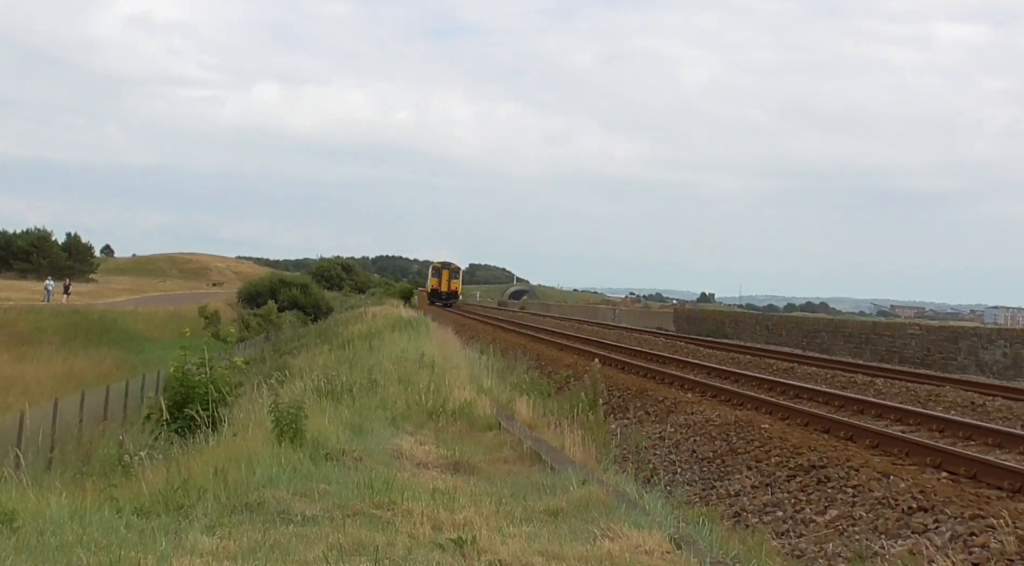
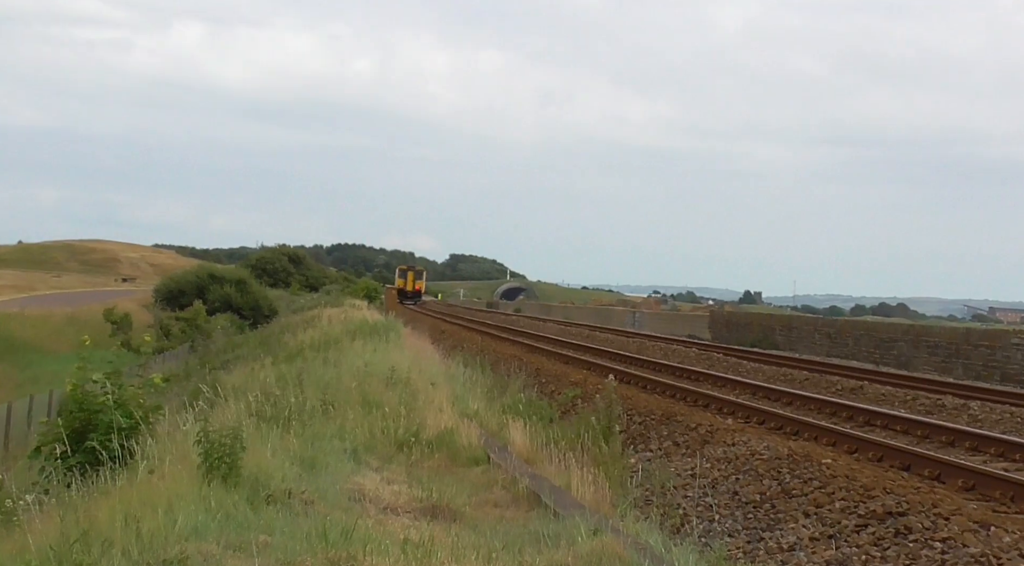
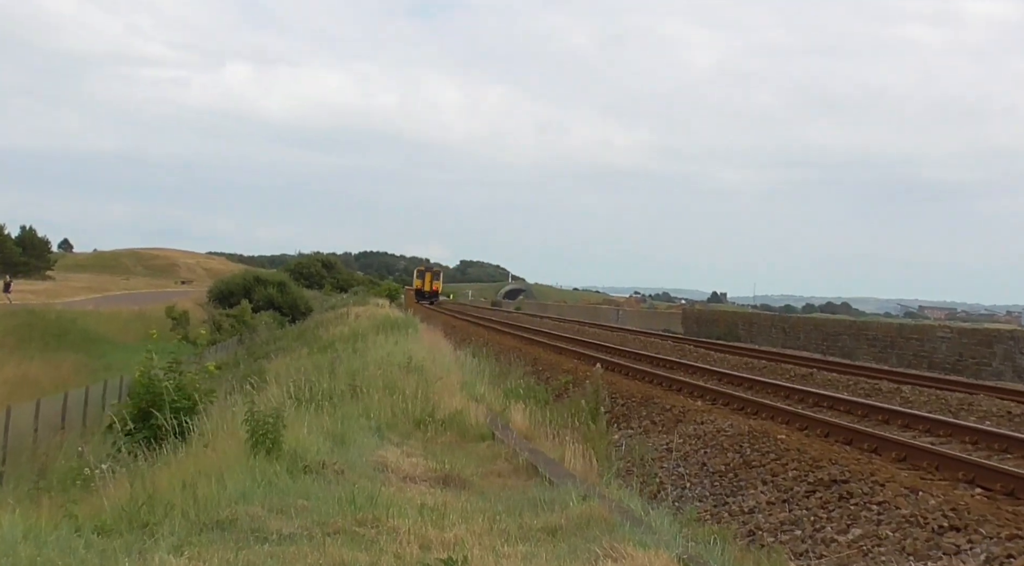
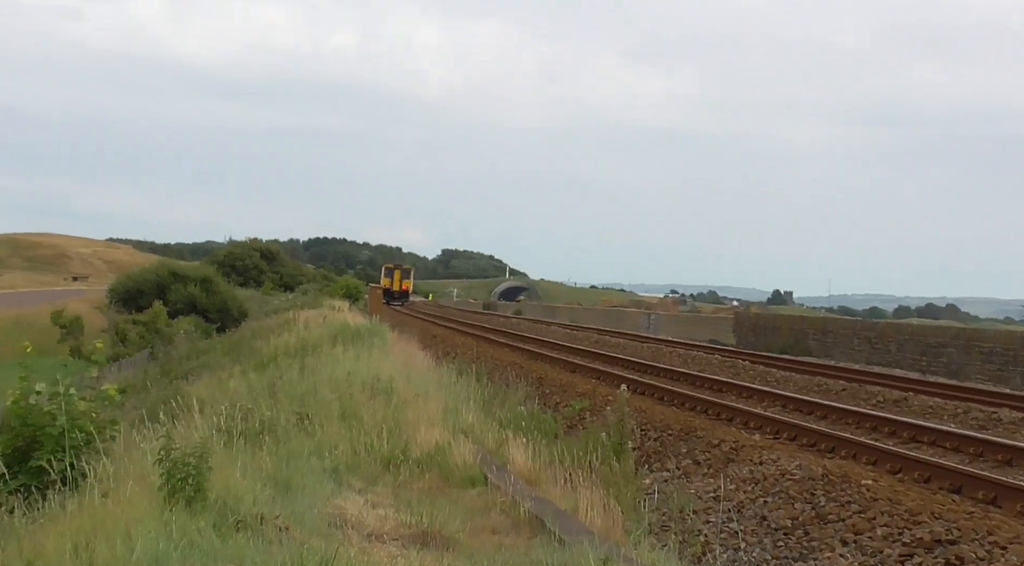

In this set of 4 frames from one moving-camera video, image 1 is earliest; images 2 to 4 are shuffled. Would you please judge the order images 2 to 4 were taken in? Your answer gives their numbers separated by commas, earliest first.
3, 2, 4
